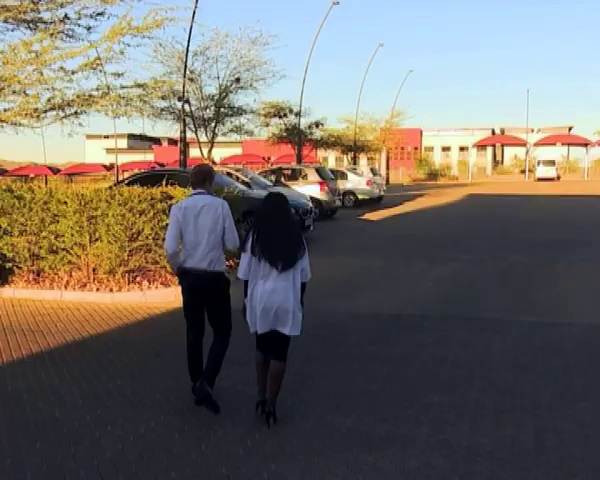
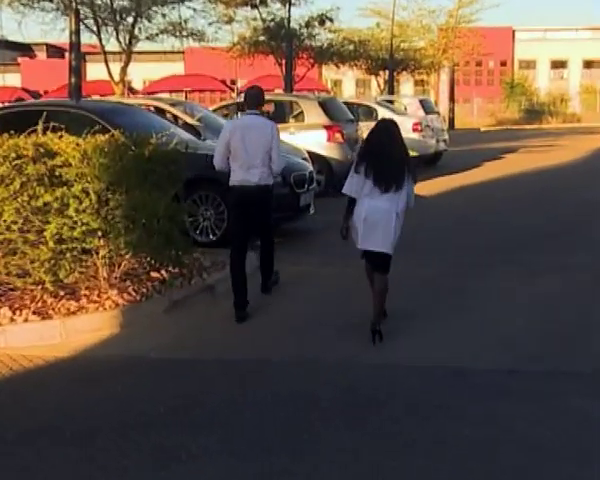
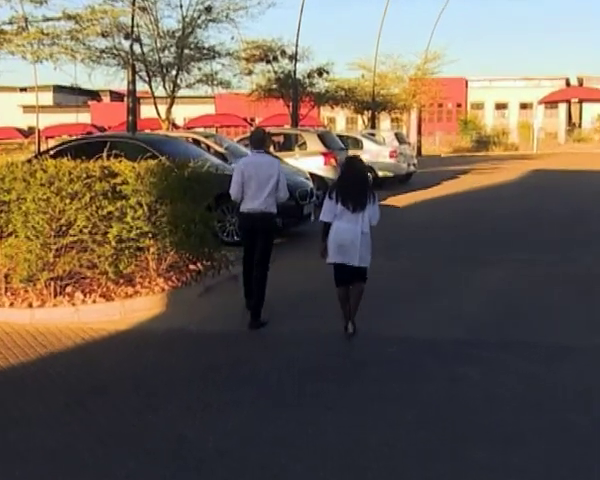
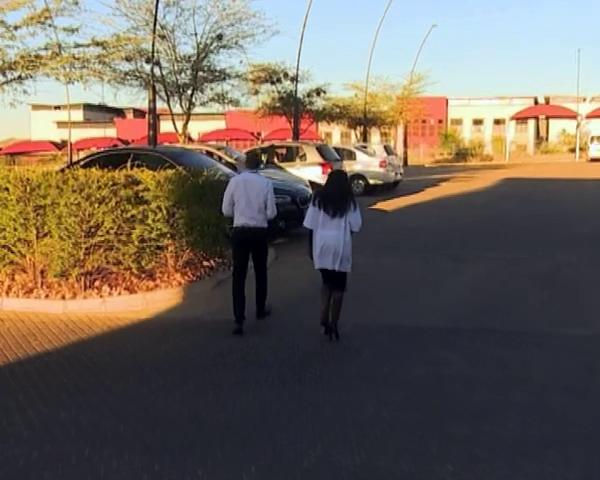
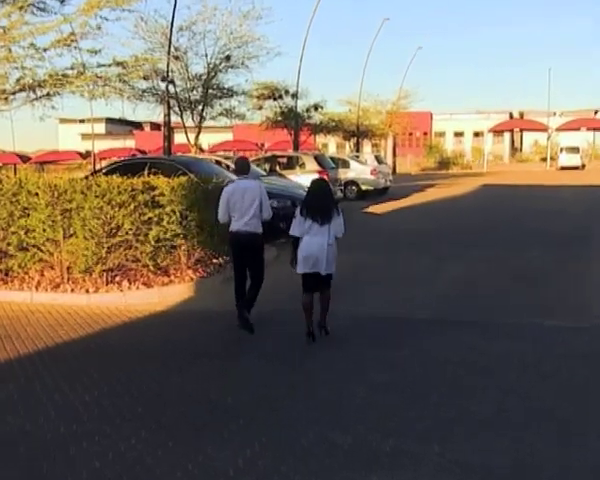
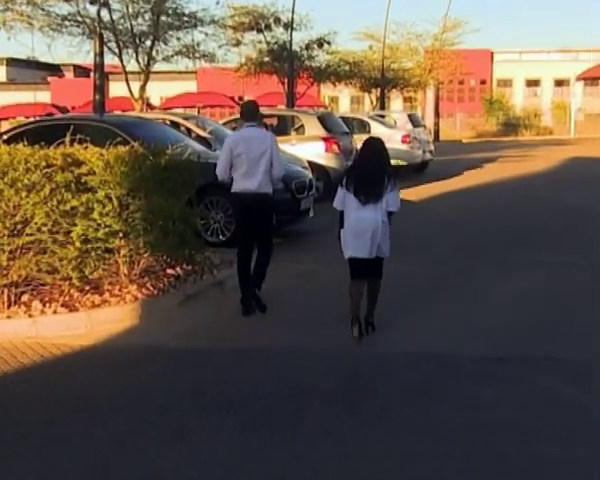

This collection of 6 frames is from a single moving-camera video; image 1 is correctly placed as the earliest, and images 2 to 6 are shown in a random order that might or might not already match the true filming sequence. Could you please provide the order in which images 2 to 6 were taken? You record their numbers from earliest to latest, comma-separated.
5, 4, 3, 6, 2
